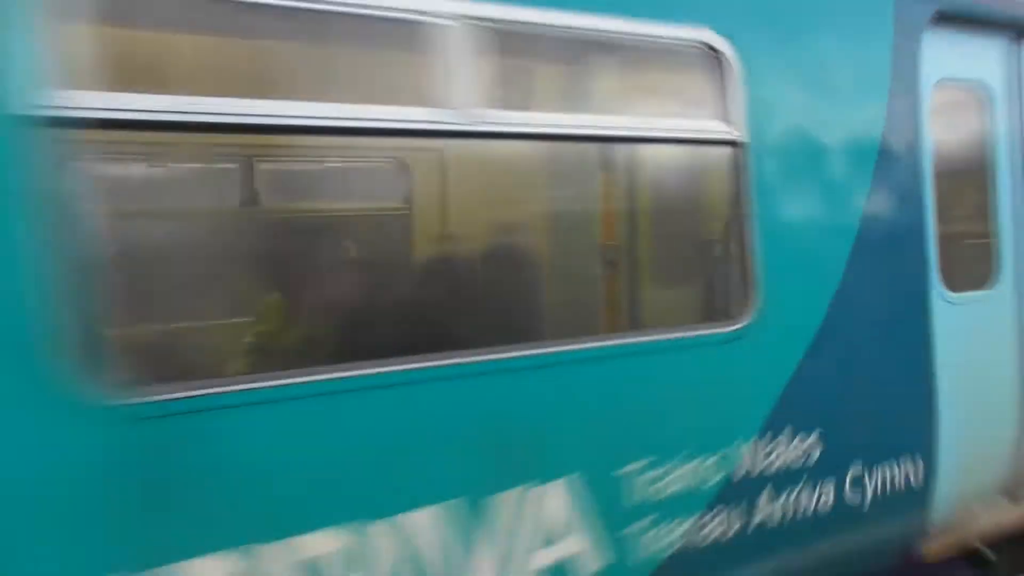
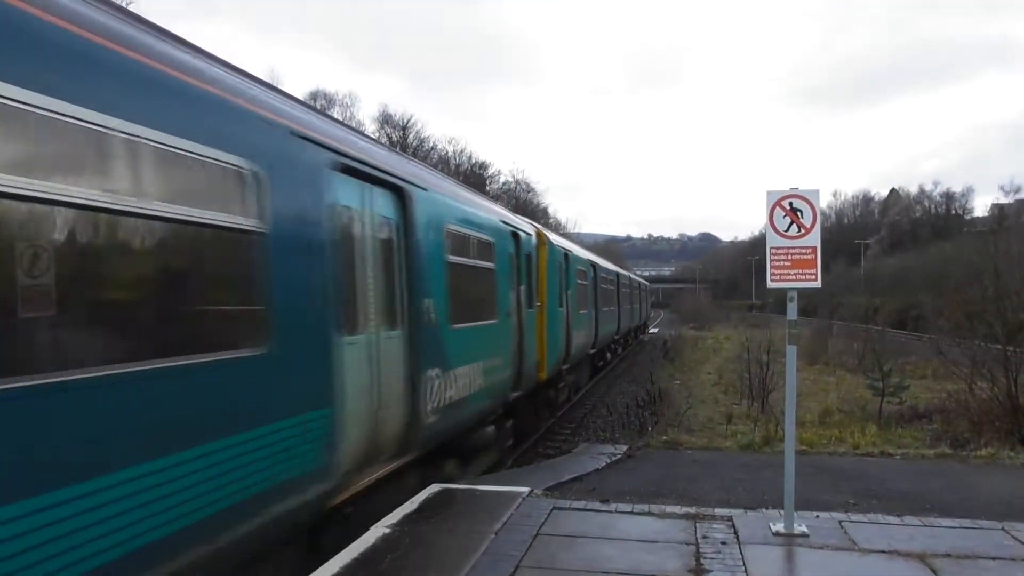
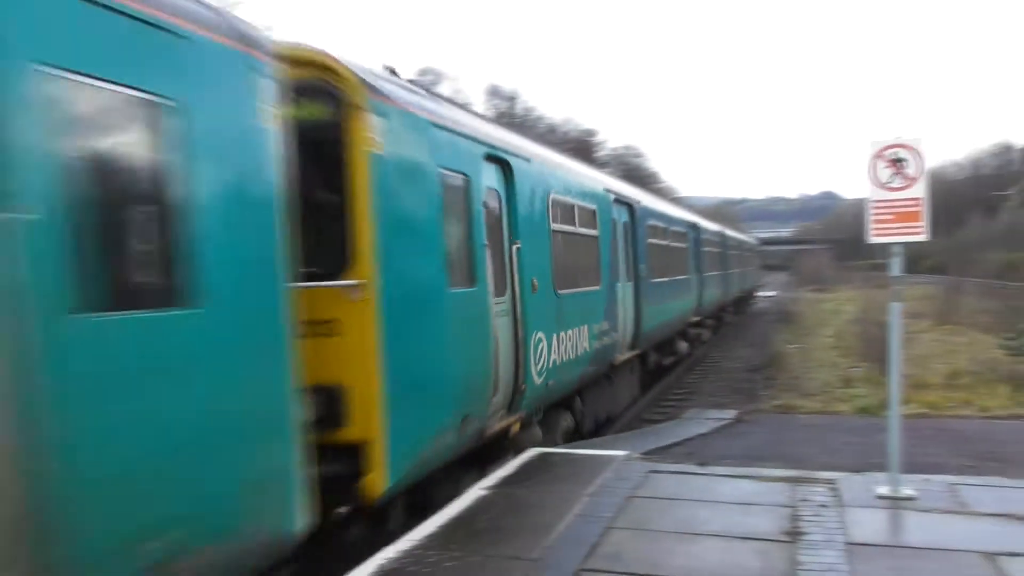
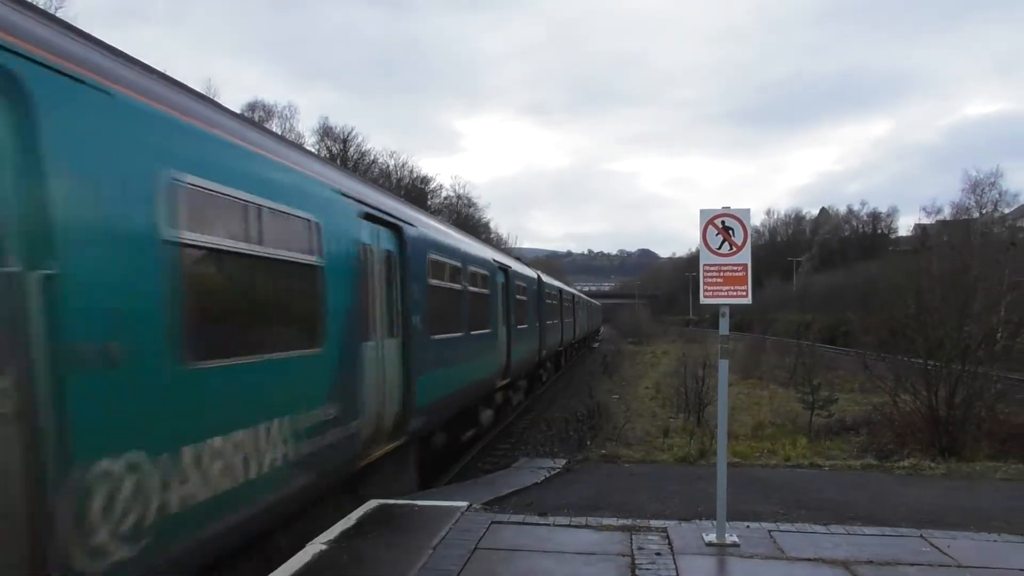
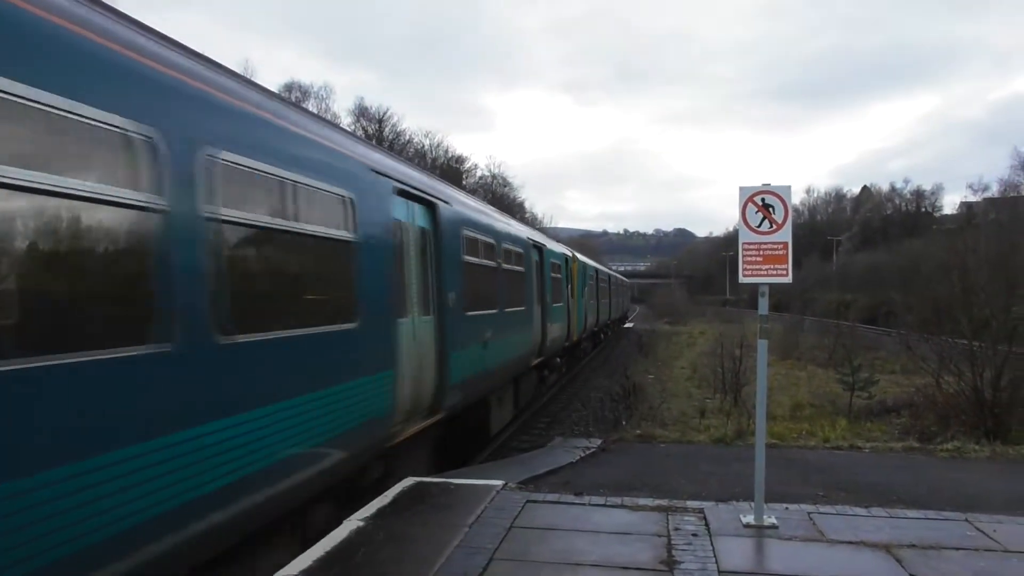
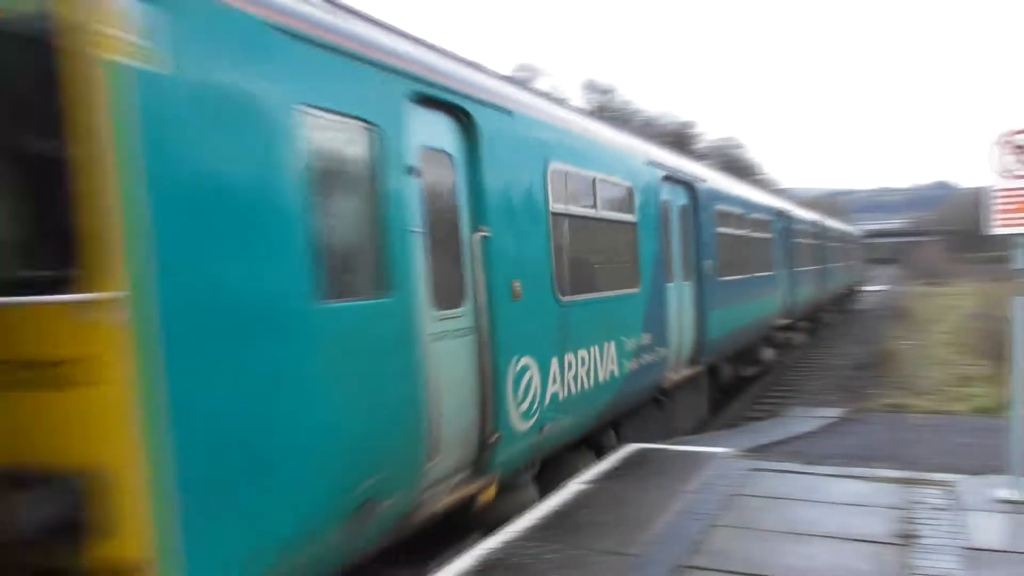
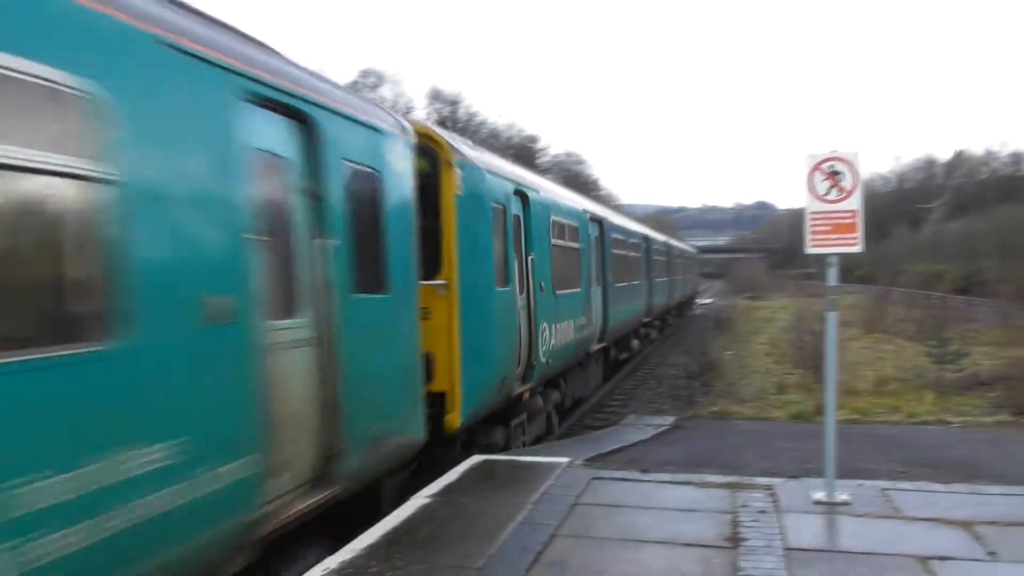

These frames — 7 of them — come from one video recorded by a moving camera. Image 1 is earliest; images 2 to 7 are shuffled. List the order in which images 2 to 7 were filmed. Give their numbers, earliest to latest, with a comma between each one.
6, 3, 7, 2, 5, 4
